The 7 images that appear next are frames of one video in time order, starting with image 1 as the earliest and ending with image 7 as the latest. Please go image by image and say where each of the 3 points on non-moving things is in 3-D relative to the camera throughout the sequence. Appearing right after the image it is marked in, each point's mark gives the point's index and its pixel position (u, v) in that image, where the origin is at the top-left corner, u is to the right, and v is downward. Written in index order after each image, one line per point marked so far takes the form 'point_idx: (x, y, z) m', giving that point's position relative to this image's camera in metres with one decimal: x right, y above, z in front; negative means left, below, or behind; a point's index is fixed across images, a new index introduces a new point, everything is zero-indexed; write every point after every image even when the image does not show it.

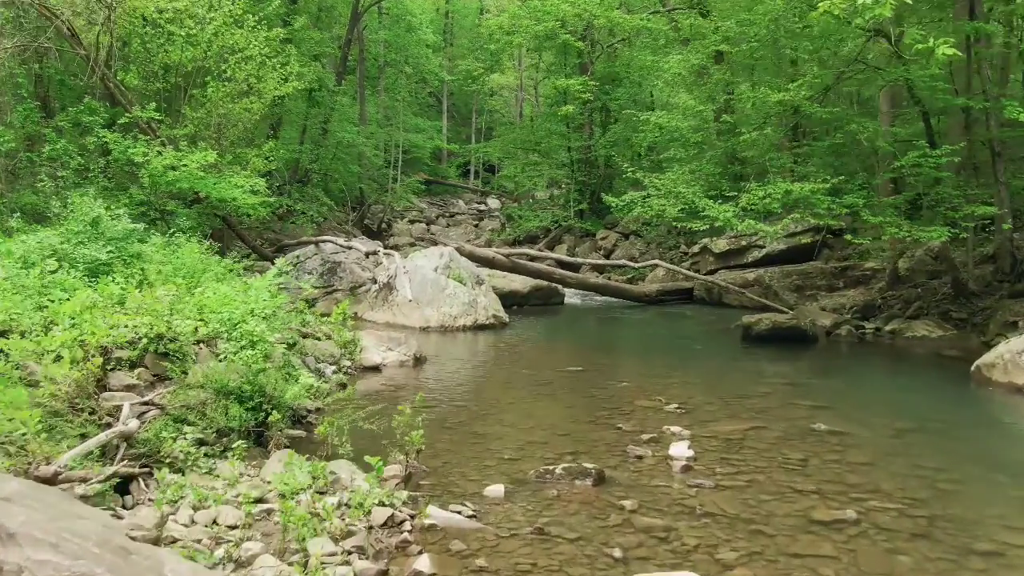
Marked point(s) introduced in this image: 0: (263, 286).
0: (-3.3, 0.0, +8.2) m
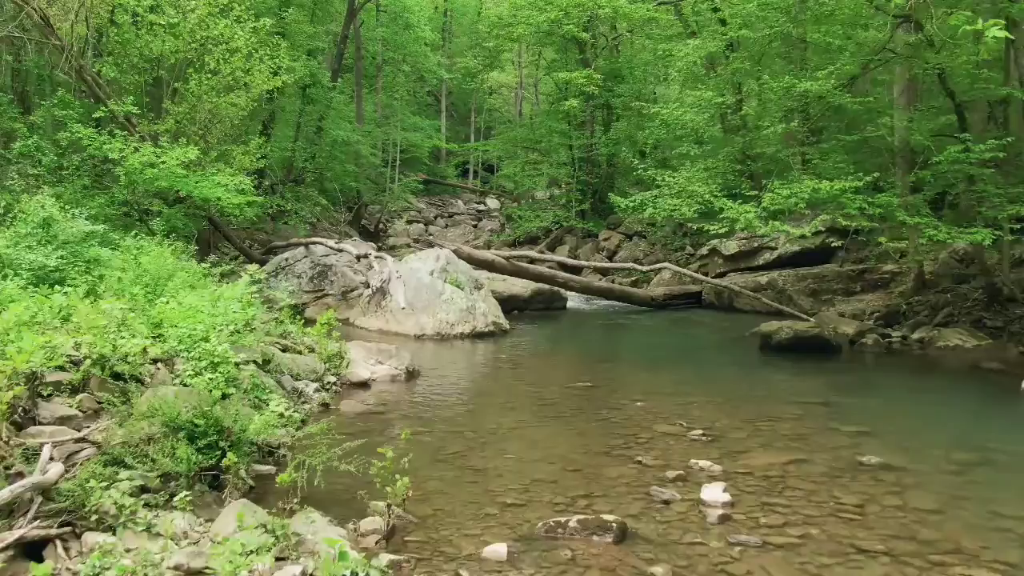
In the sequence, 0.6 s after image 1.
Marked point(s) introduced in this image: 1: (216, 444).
0: (-3.2, -0.1, +7.3) m
1: (-2.3, -1.2, +4.9) m
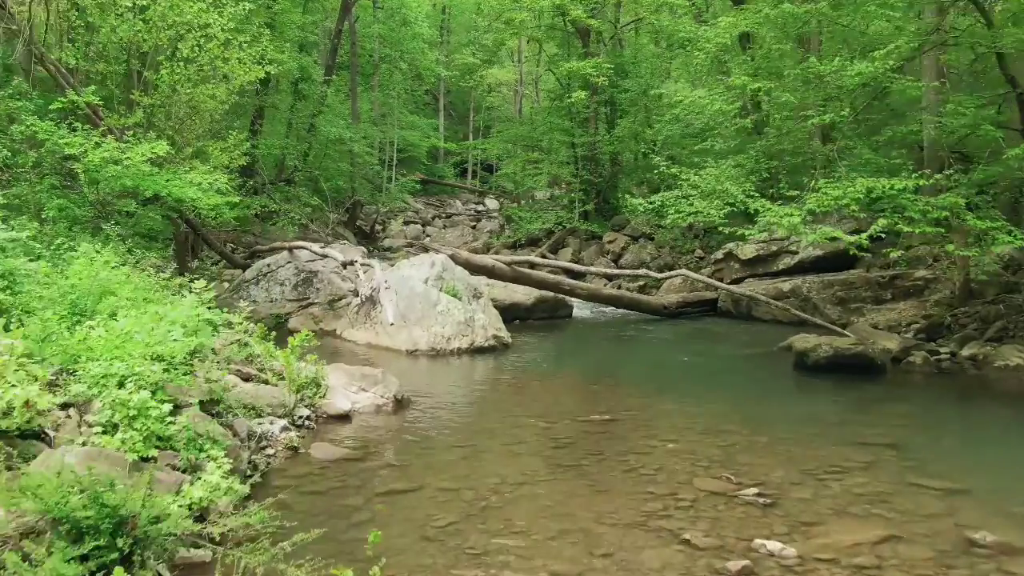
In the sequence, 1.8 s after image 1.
0: (-3.2, -0.3, +6.0) m
1: (-2.2, -1.4, +3.6) m
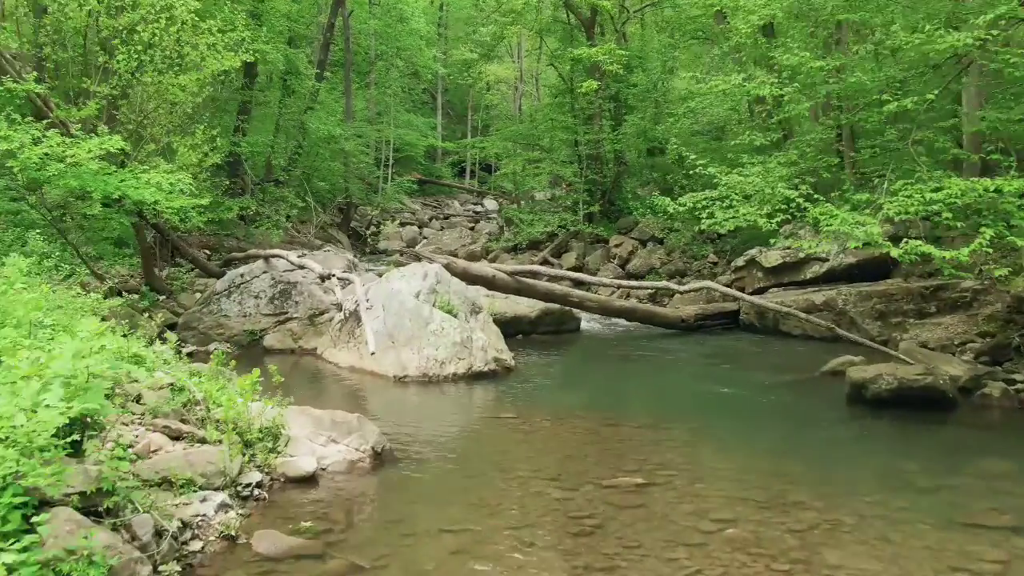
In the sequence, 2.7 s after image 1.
0: (-3.1, -0.6, +4.4) m
1: (-2.1, -1.7, +1.9) m
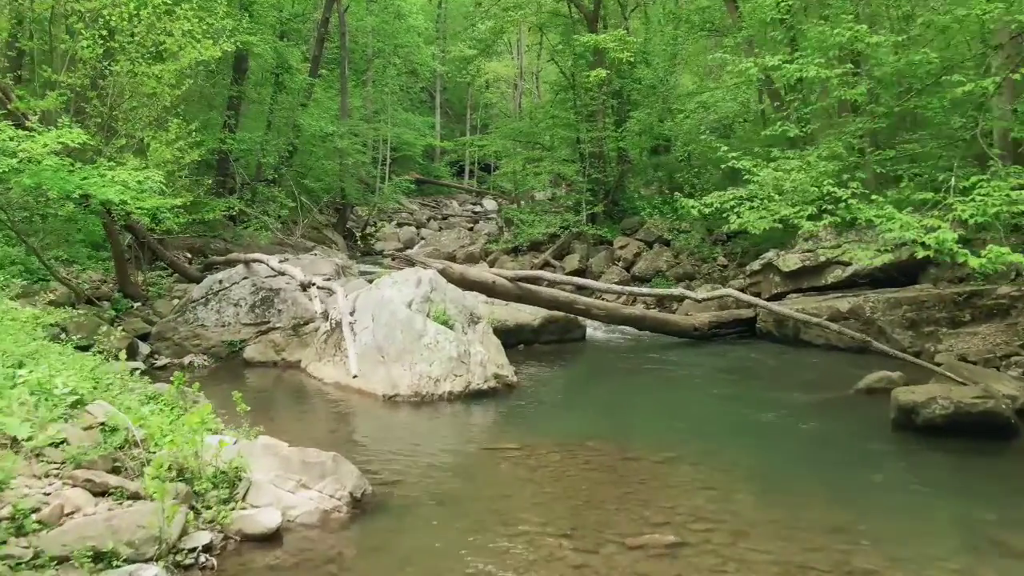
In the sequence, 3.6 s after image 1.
0: (-3.1, -0.7, +3.3) m
1: (-2.1, -1.8, +0.9) m
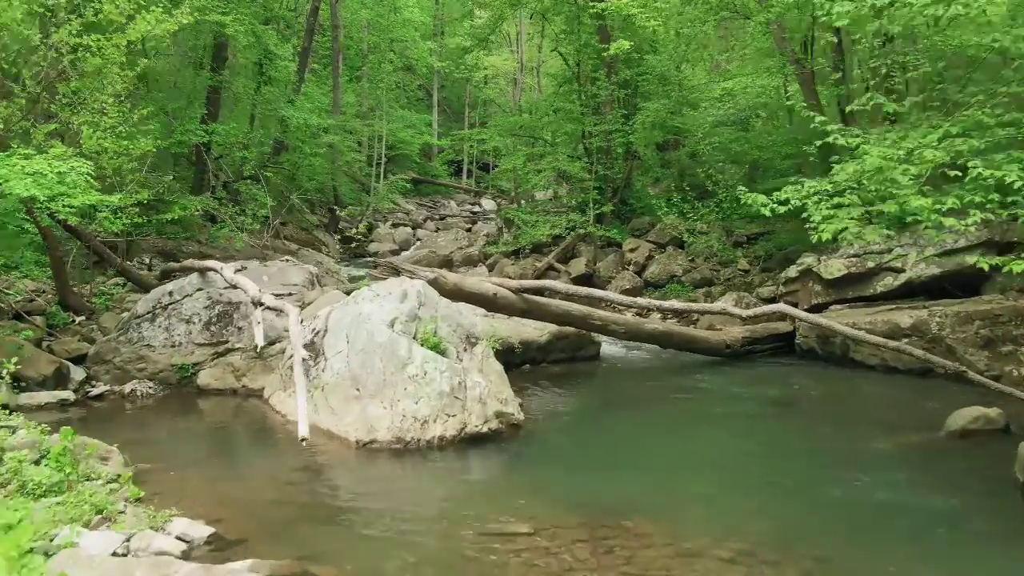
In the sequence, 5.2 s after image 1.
0: (-3.0, -0.9, +1.3) m
1: (-2.0, -2.1, -1.1) m
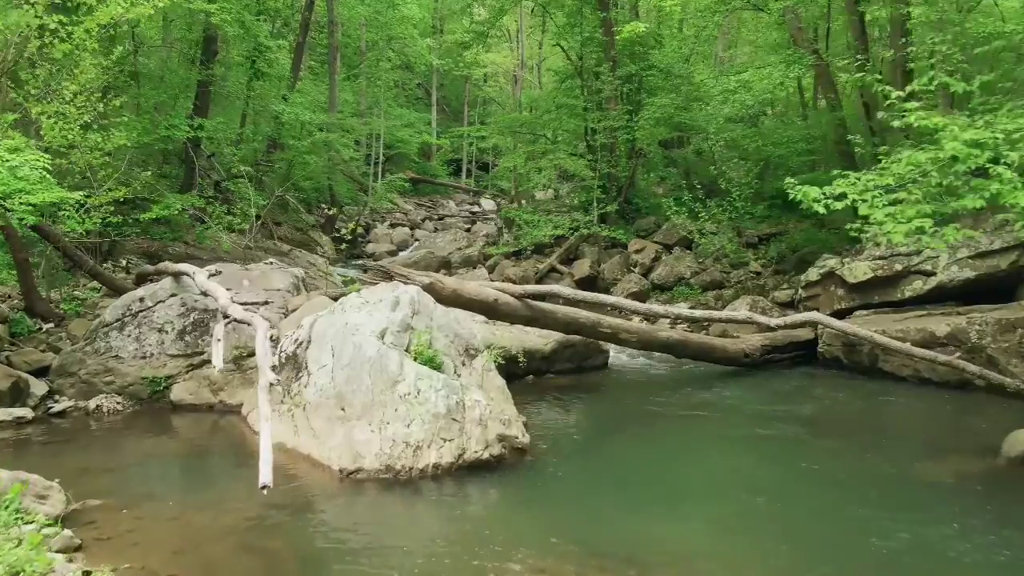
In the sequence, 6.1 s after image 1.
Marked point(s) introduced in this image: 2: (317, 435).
0: (-2.9, -1.0, +0.4) m
1: (-1.9, -2.1, -2.0) m
2: (-2.3, -1.7, +7.4) m
